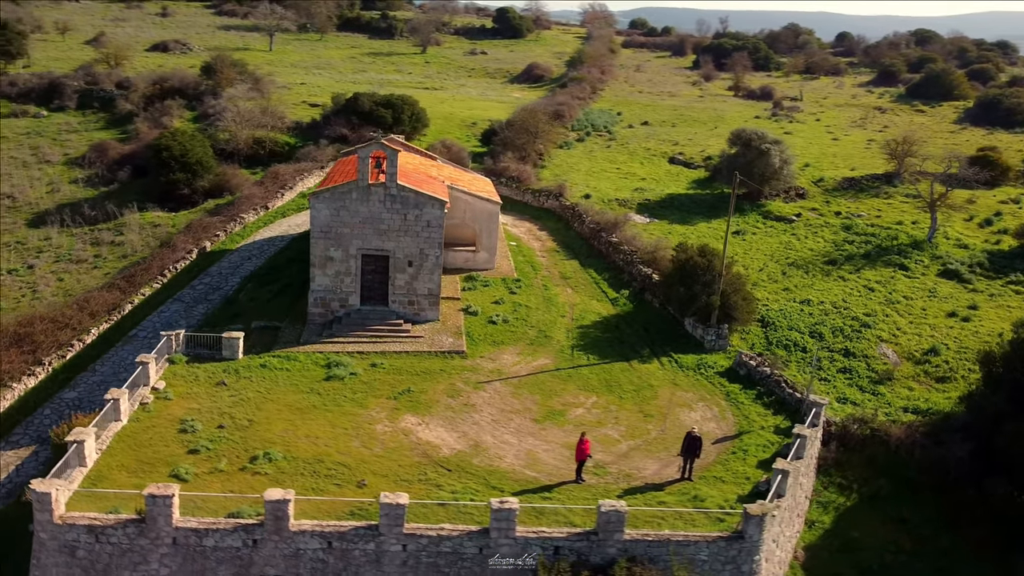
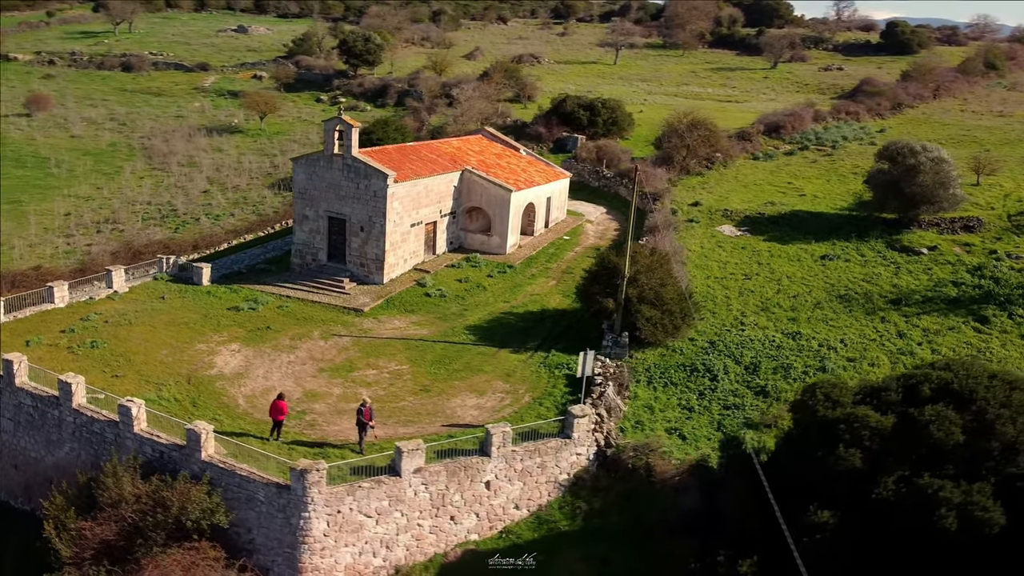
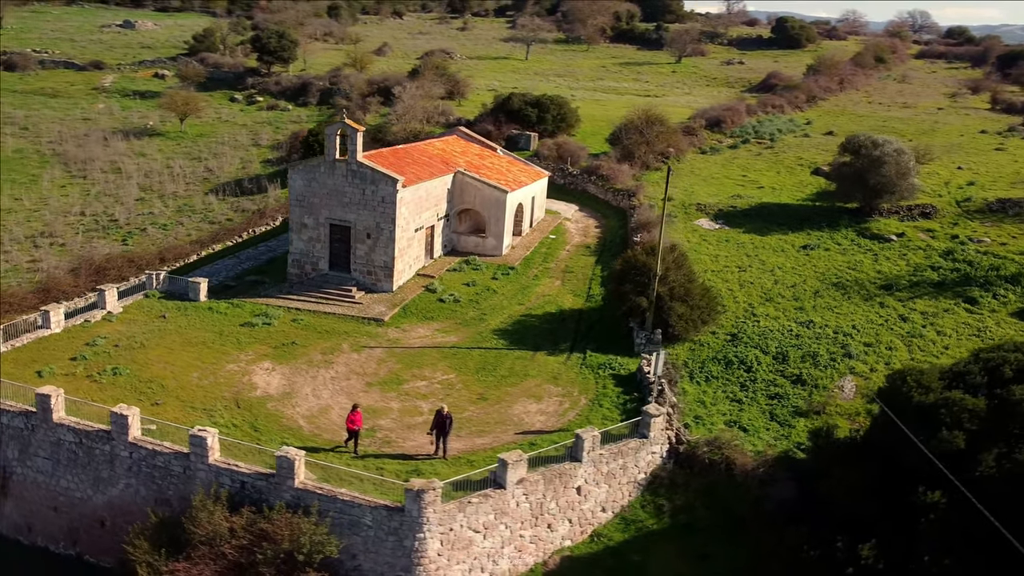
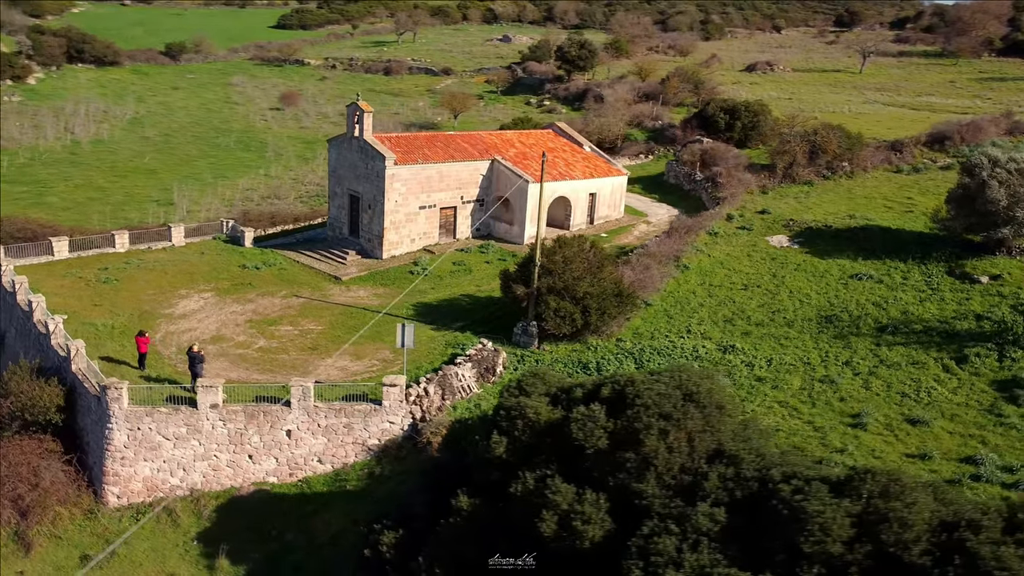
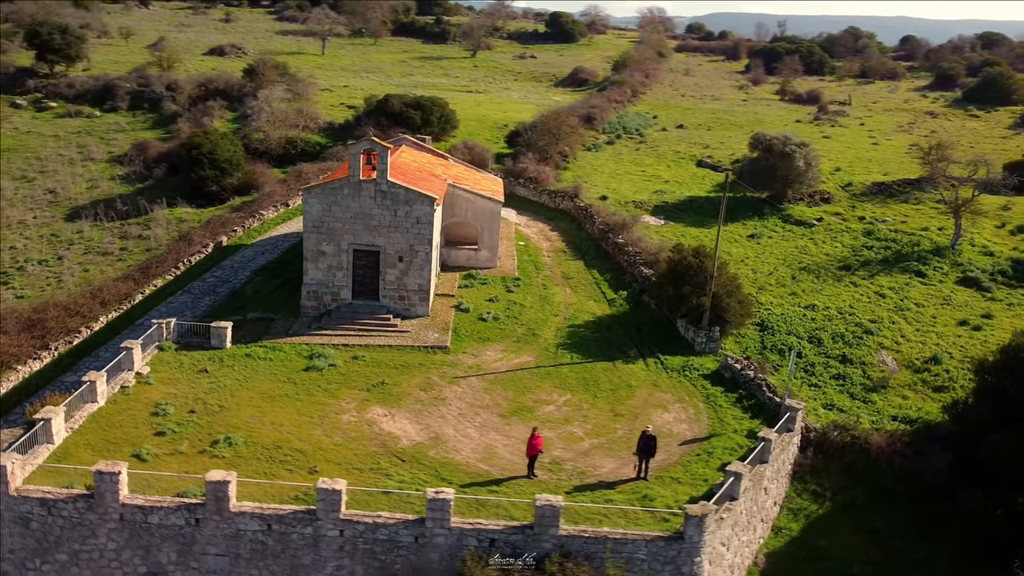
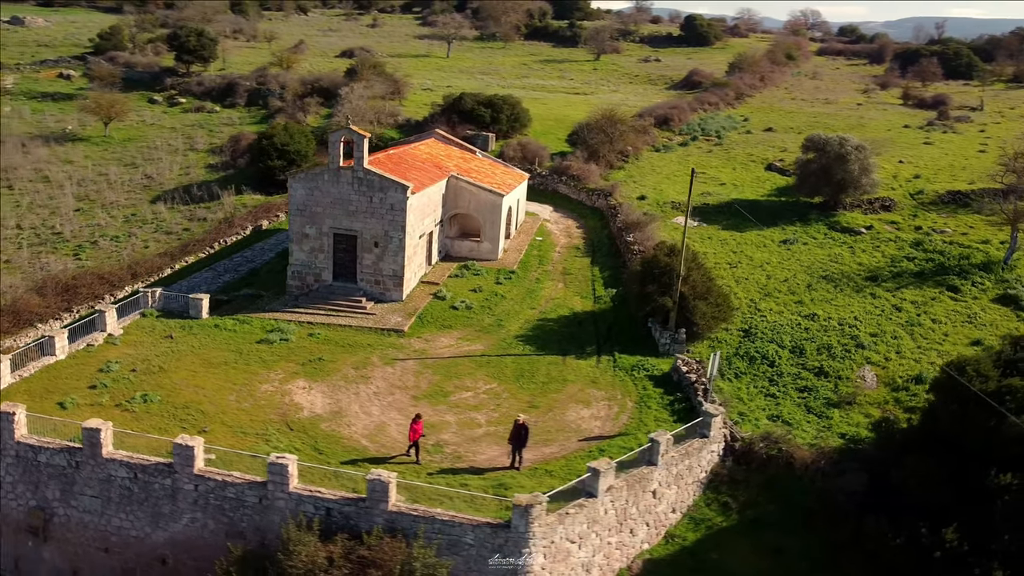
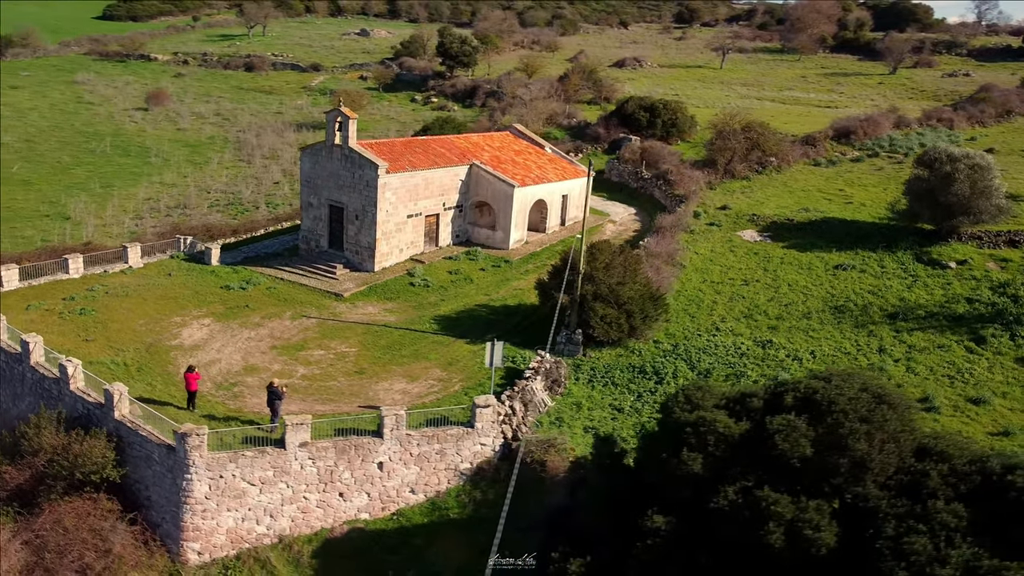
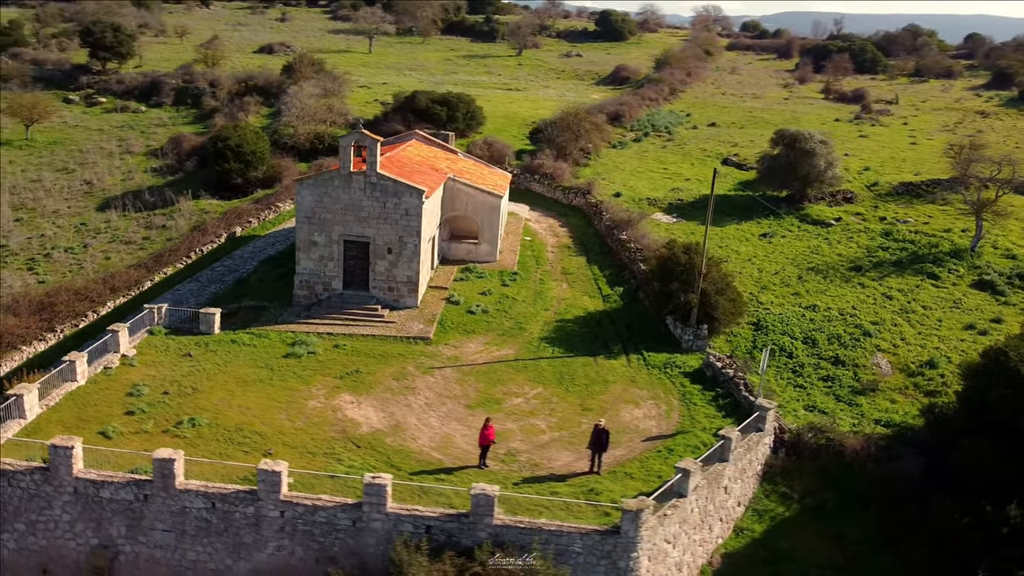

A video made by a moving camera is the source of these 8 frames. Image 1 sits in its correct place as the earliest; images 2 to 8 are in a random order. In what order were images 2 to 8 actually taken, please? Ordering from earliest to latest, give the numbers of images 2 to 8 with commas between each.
5, 8, 6, 3, 2, 7, 4
